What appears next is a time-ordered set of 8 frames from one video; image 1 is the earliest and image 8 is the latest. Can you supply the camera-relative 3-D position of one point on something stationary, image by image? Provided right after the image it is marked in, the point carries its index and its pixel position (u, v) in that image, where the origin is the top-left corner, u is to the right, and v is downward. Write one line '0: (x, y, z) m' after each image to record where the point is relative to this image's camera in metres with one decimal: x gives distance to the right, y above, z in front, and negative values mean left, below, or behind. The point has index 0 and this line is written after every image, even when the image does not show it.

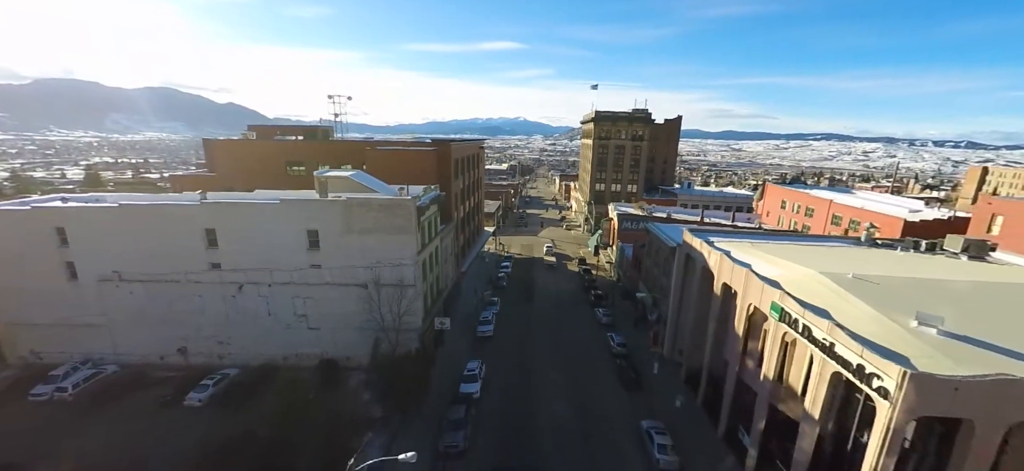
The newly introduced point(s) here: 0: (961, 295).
0: (+20.6, -2.7, +19.2) m
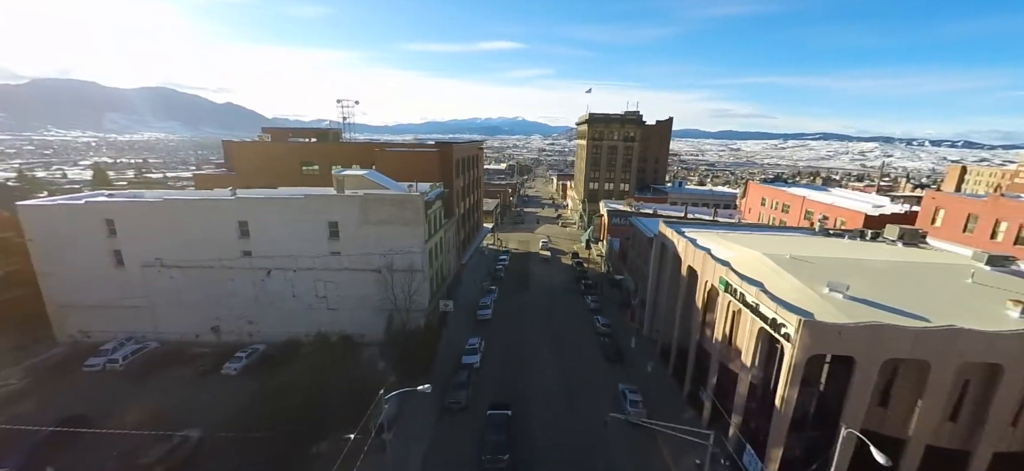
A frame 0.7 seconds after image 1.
0: (+20.3, -2.0, +23.3) m
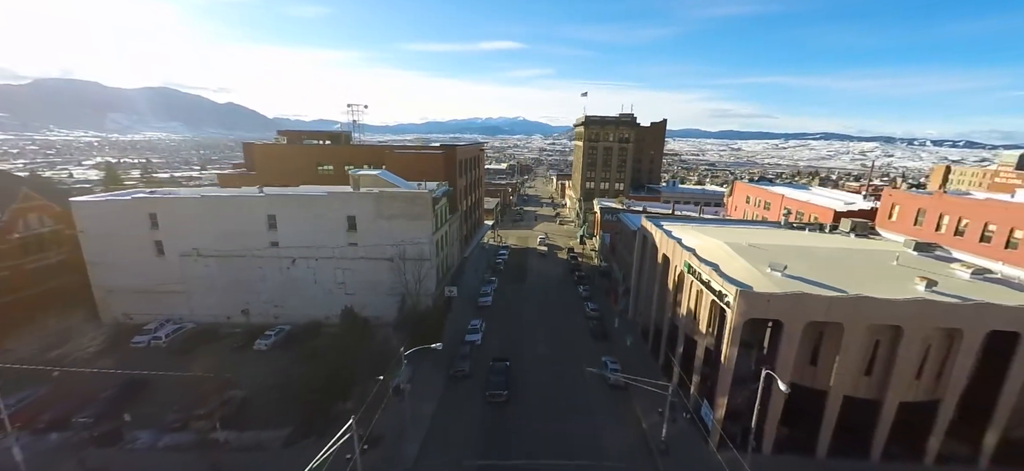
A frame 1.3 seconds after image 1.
0: (+20.1, -1.3, +27.5) m
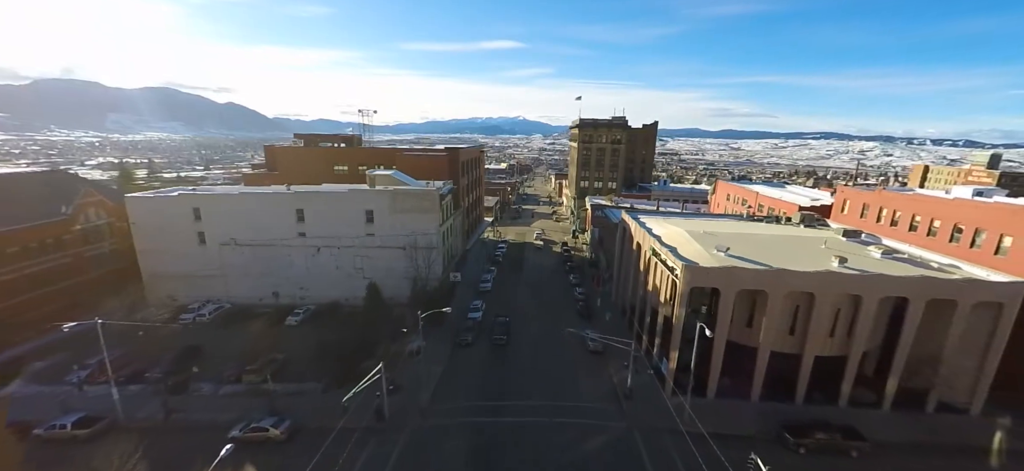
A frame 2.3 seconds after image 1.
0: (+19.7, -0.4, +33.1) m
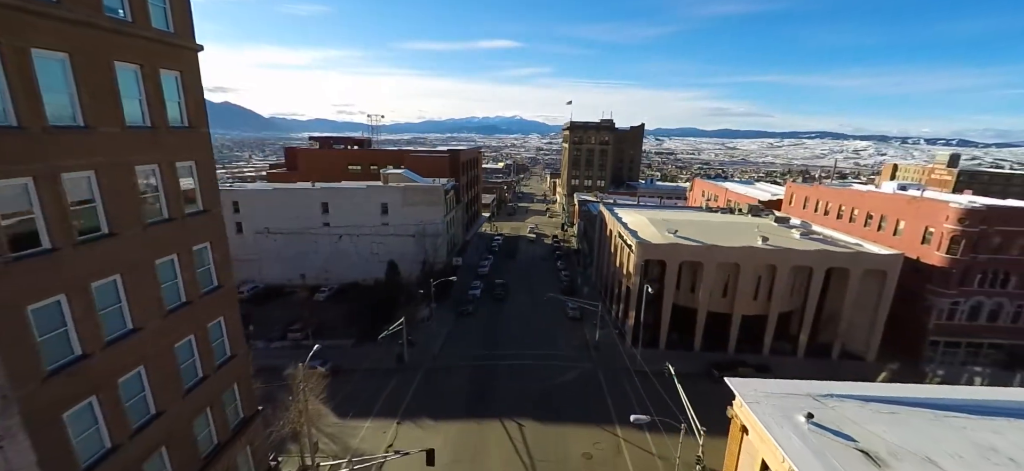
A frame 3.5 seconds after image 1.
0: (+18.9, +0.9, +40.8) m
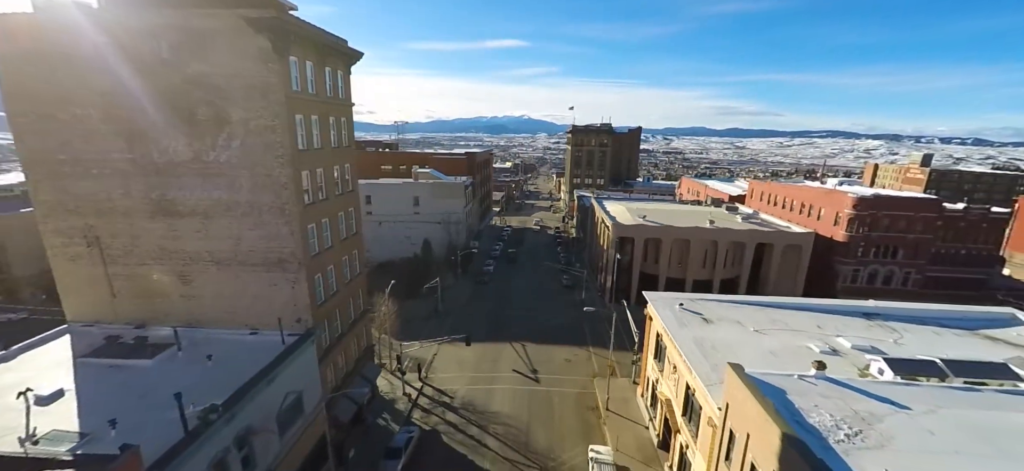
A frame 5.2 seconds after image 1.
0: (+19.7, +2.9, +52.1) m
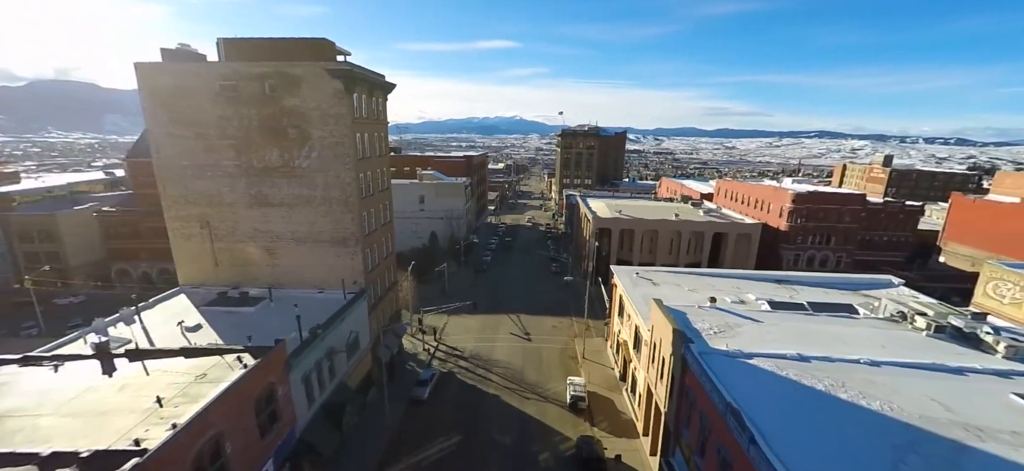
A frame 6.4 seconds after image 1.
0: (+19.0, +4.1, +60.6) m
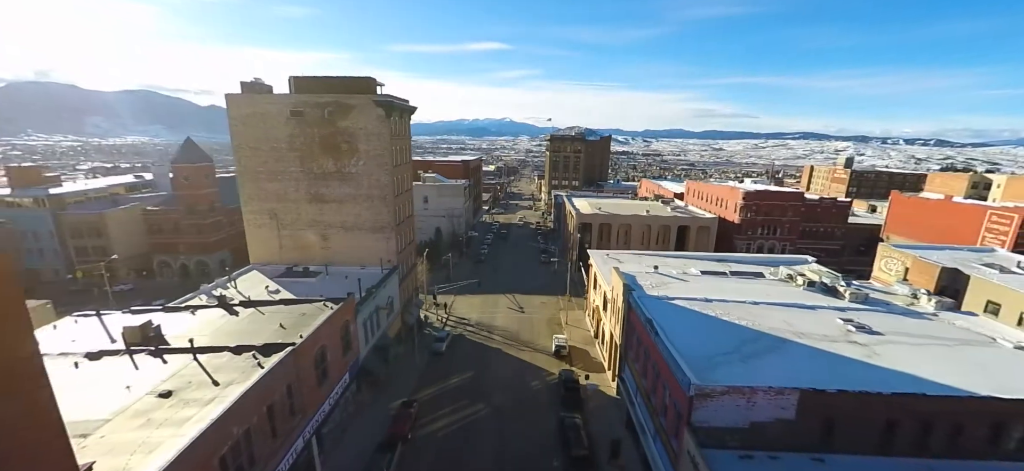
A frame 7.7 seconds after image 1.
0: (+18.0, +5.2, +70.3) m
